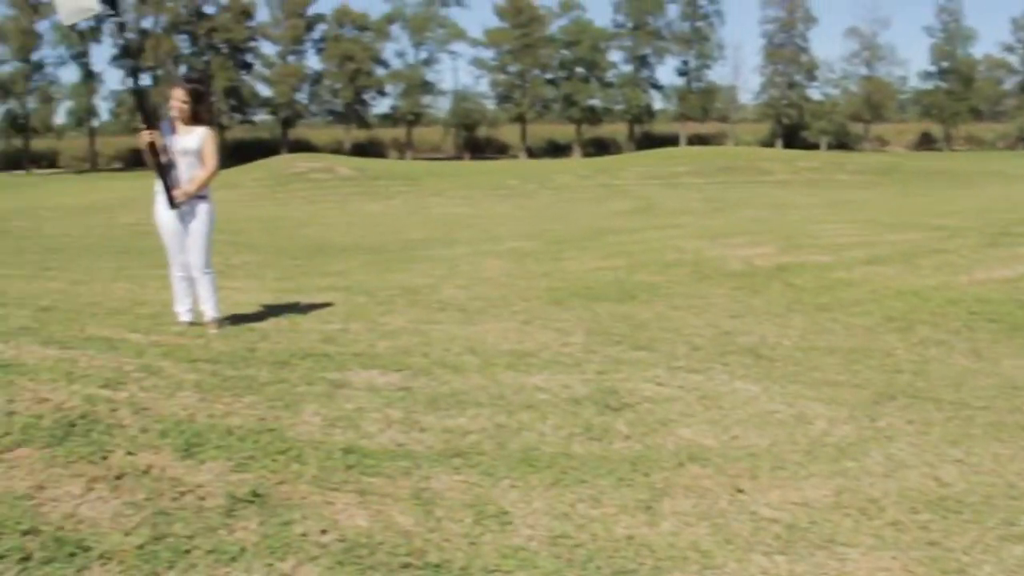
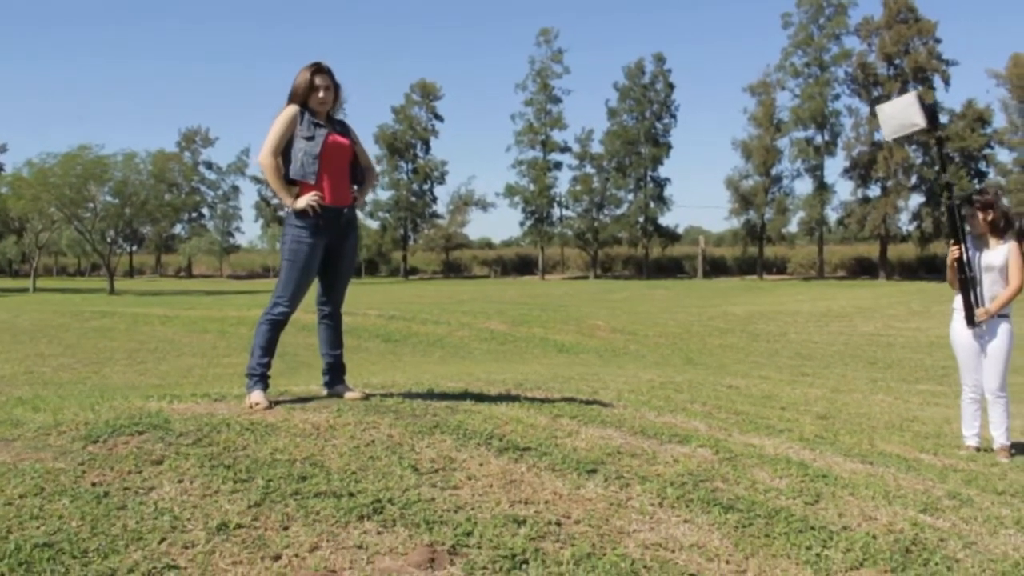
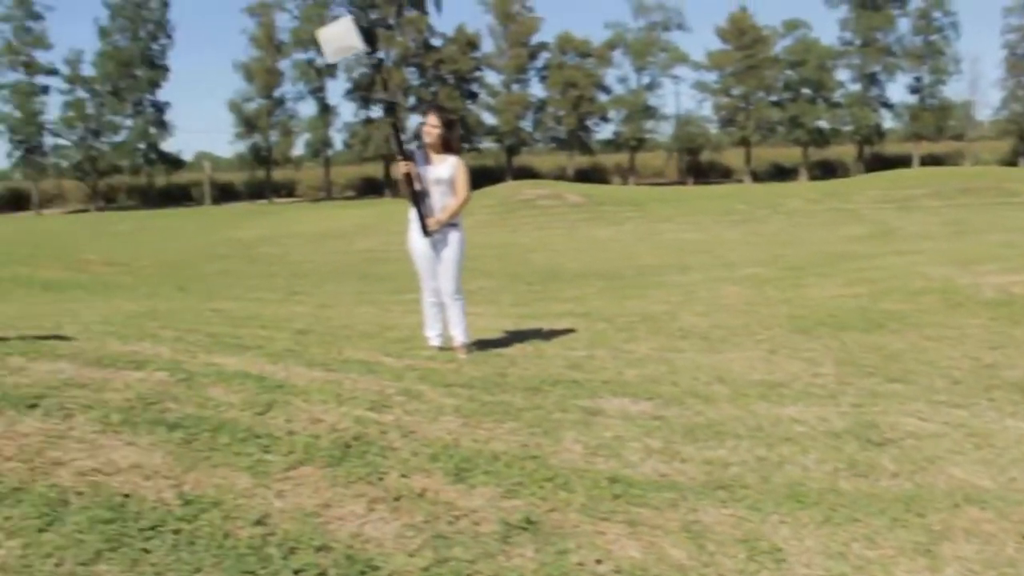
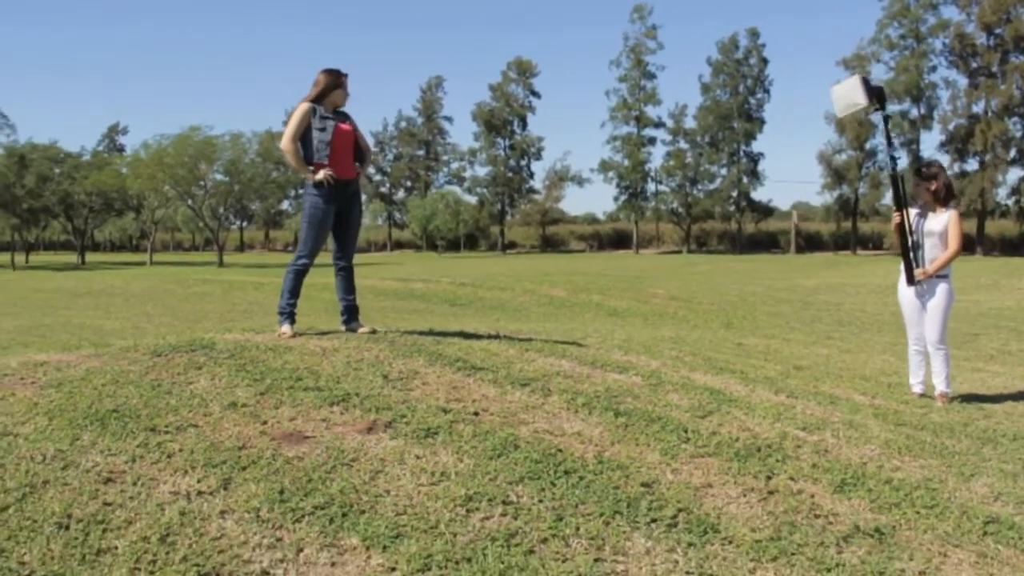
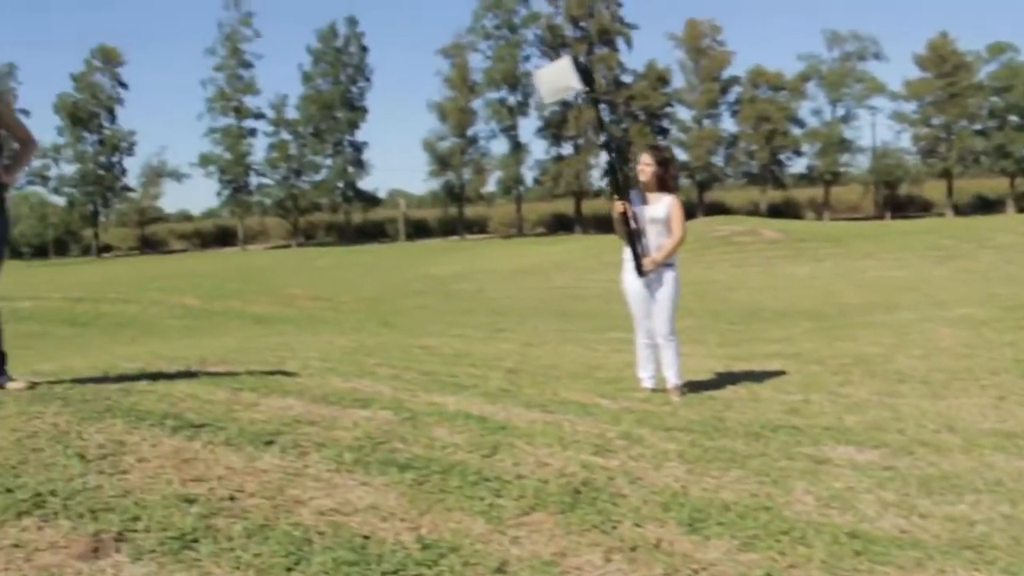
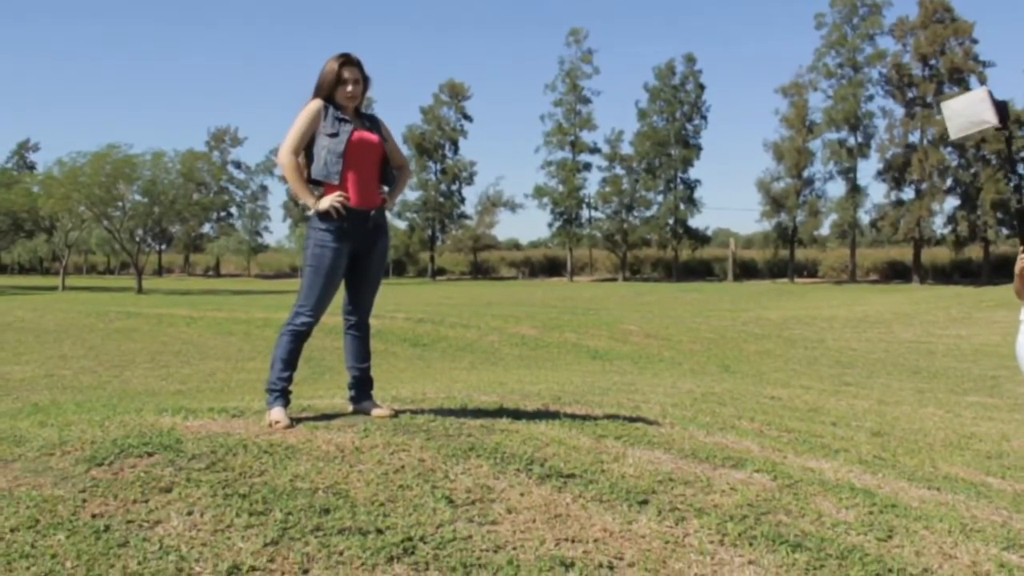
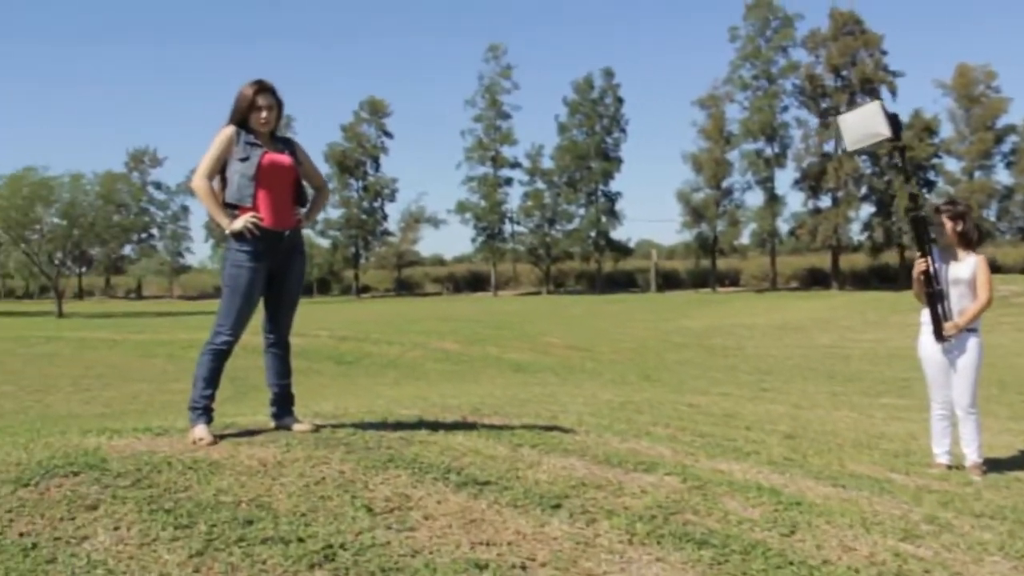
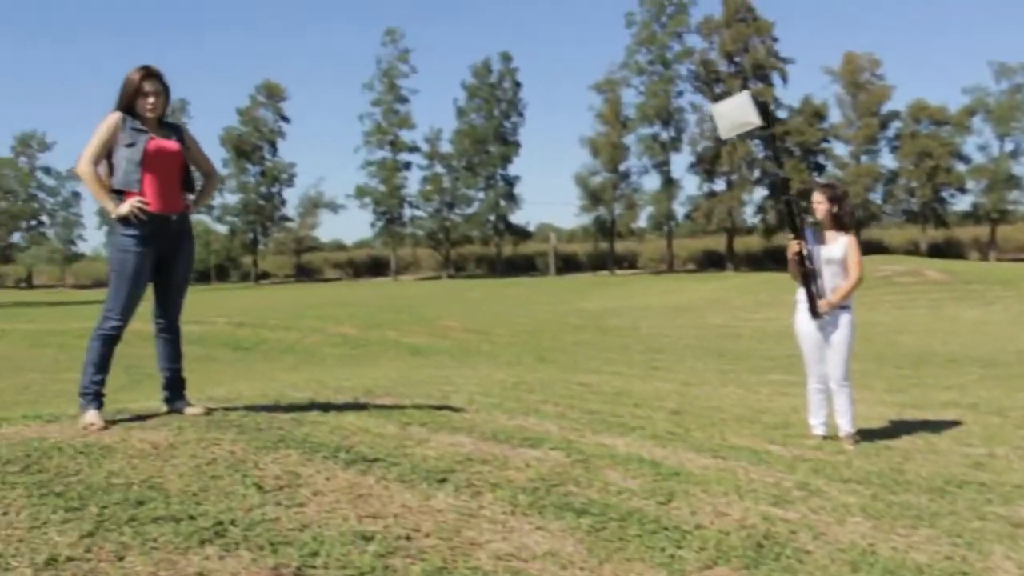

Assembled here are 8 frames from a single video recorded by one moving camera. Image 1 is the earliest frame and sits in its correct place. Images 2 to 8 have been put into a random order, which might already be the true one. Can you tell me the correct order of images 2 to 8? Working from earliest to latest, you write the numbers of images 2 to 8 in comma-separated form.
3, 5, 8, 7, 6, 2, 4
